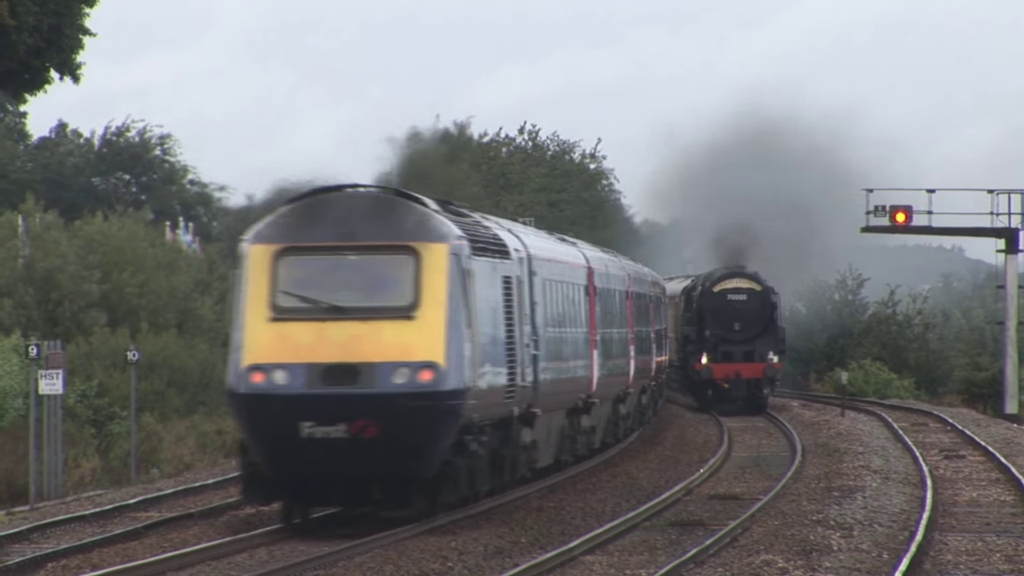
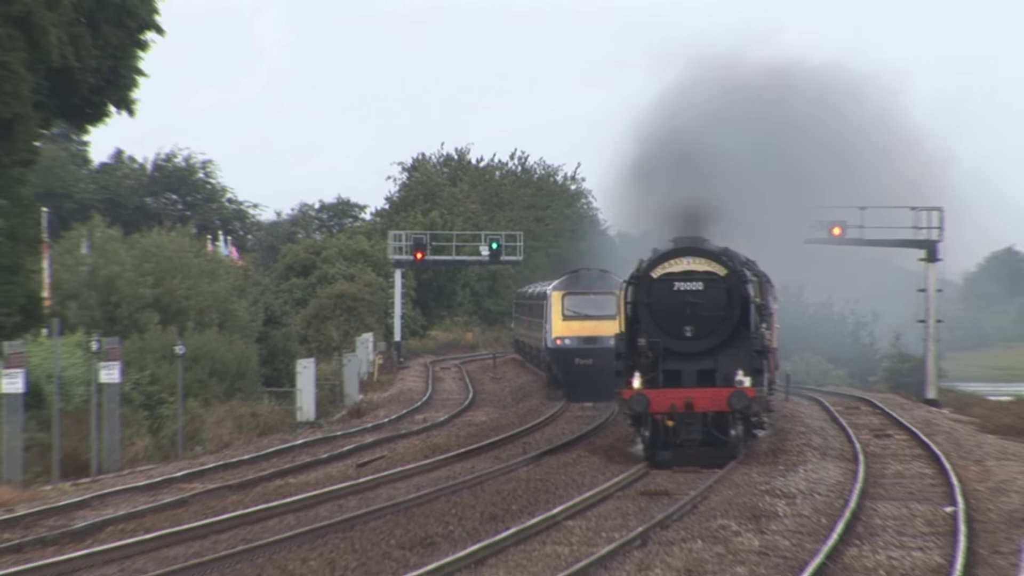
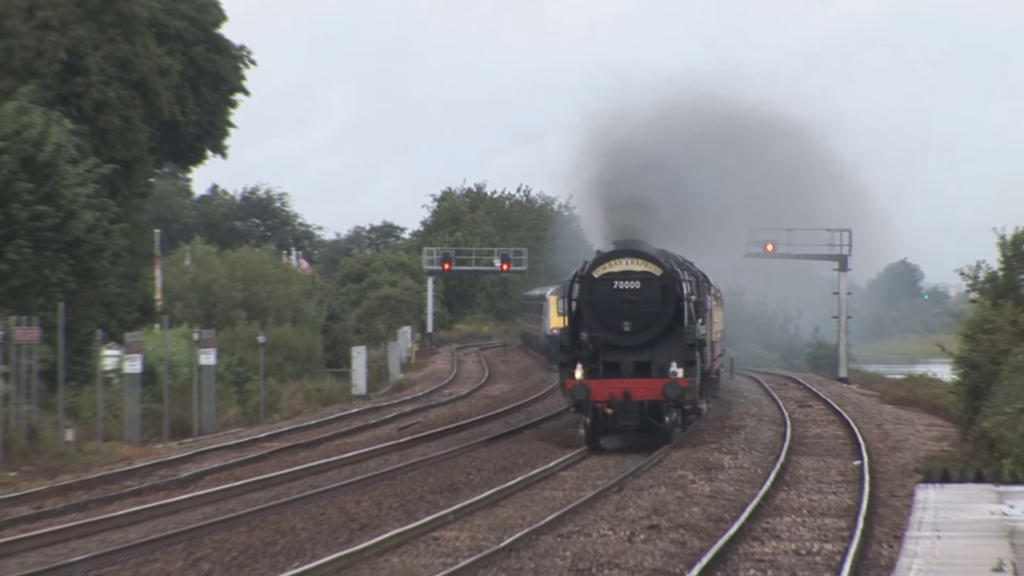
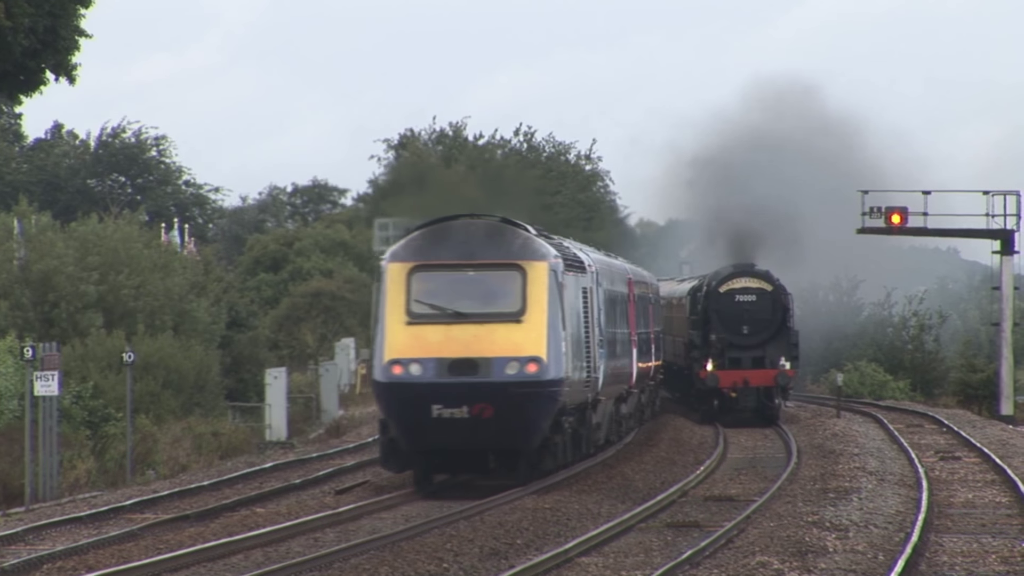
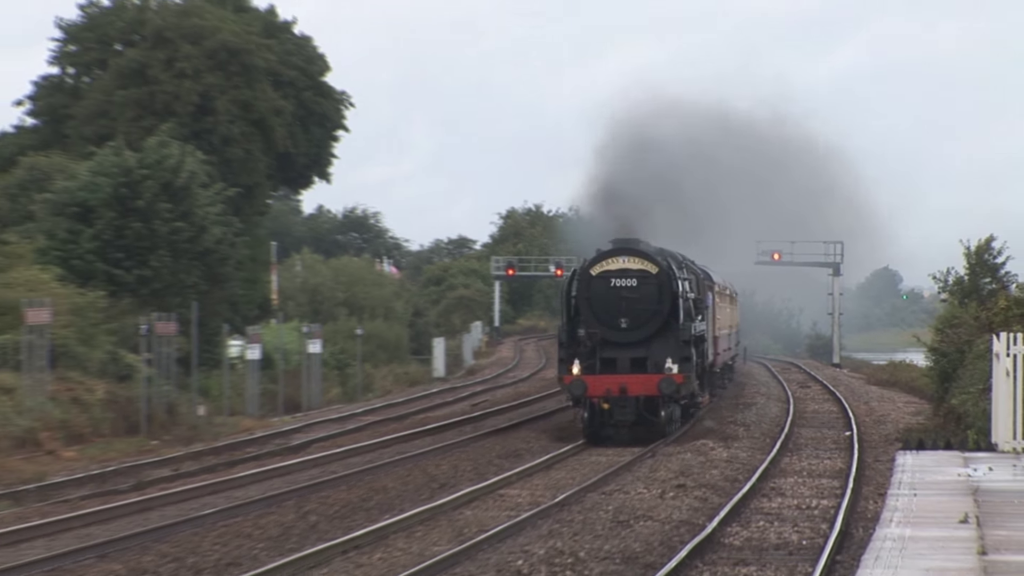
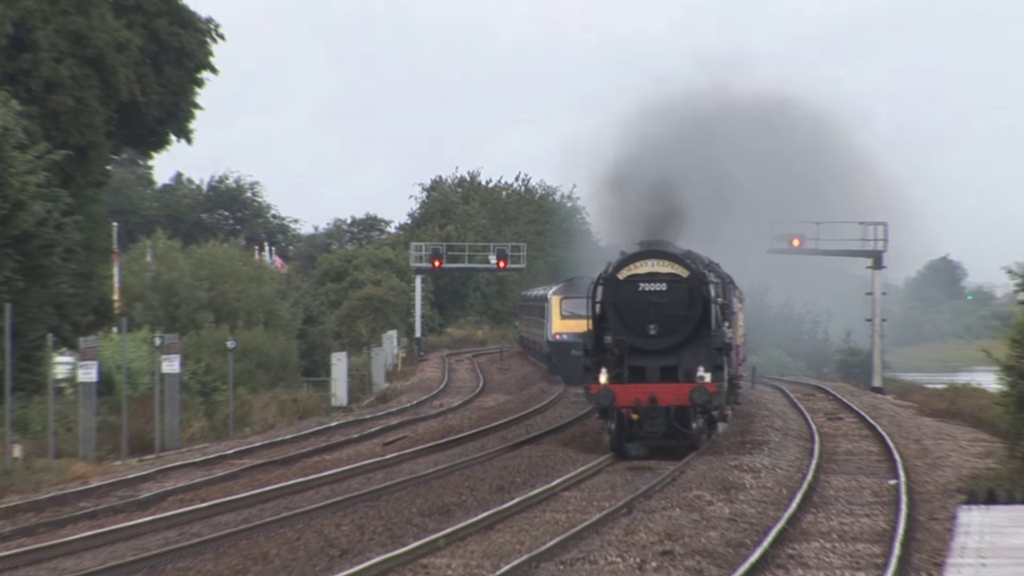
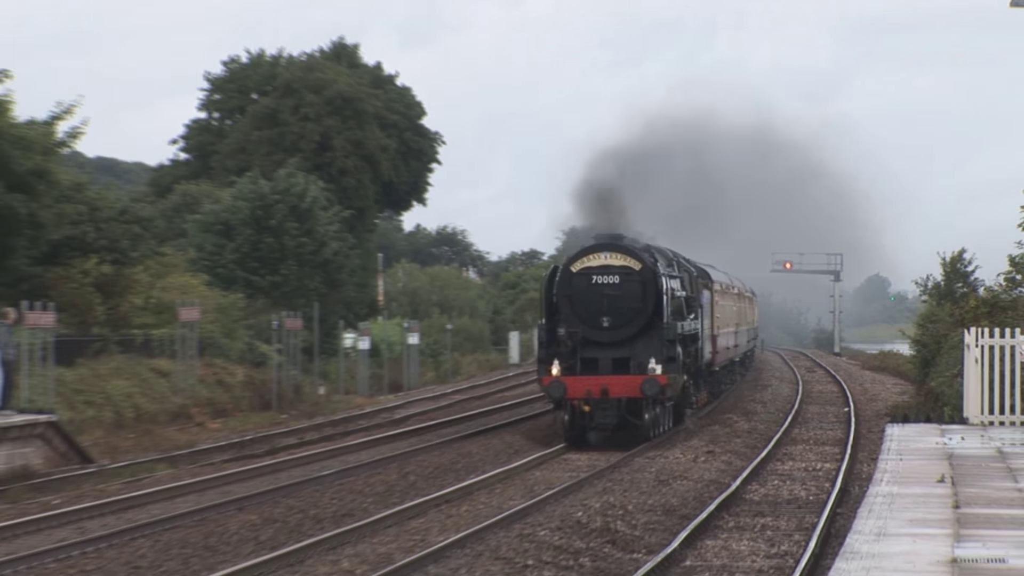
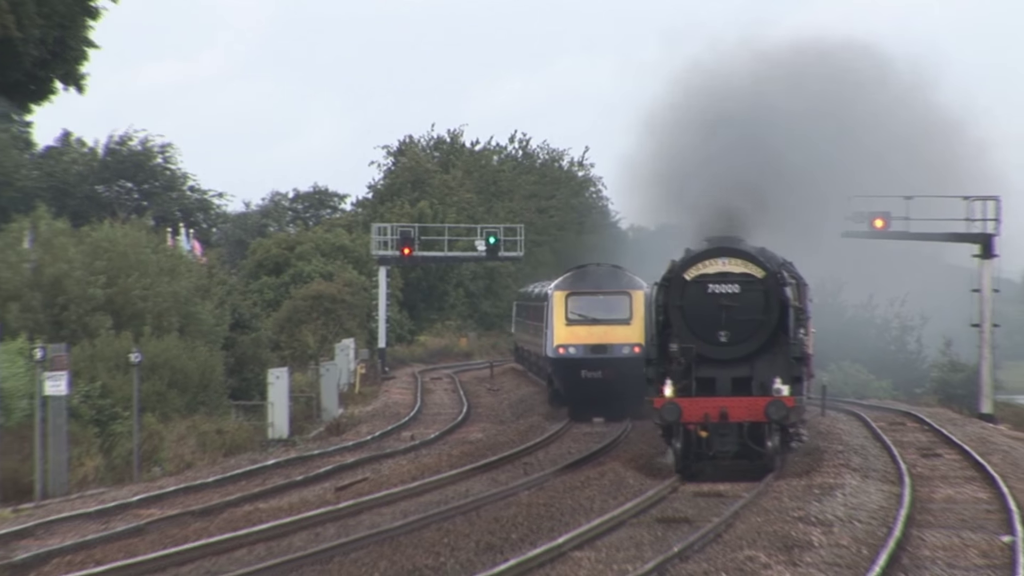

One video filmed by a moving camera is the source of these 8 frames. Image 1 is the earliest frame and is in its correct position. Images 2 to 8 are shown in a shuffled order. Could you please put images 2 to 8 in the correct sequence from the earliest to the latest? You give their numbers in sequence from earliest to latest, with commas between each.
4, 8, 2, 6, 3, 5, 7
